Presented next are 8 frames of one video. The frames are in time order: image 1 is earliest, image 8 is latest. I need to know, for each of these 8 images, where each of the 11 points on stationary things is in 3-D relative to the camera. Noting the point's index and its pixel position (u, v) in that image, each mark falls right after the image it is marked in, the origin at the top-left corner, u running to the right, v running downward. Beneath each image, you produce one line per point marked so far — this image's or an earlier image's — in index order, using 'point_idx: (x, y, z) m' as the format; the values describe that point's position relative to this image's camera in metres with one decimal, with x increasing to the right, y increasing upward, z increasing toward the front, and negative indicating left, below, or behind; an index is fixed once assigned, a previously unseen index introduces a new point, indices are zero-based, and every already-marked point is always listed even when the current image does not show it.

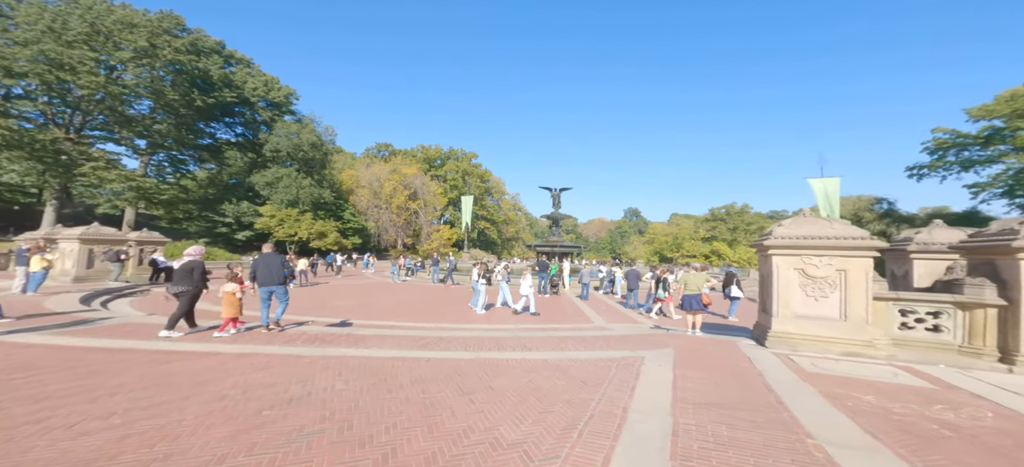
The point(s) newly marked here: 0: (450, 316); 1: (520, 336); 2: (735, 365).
0: (-1.6, -2.5, +10.9) m
1: (+0.3, -1.9, +6.7) m
2: (+2.3, -1.4, +4.1) m
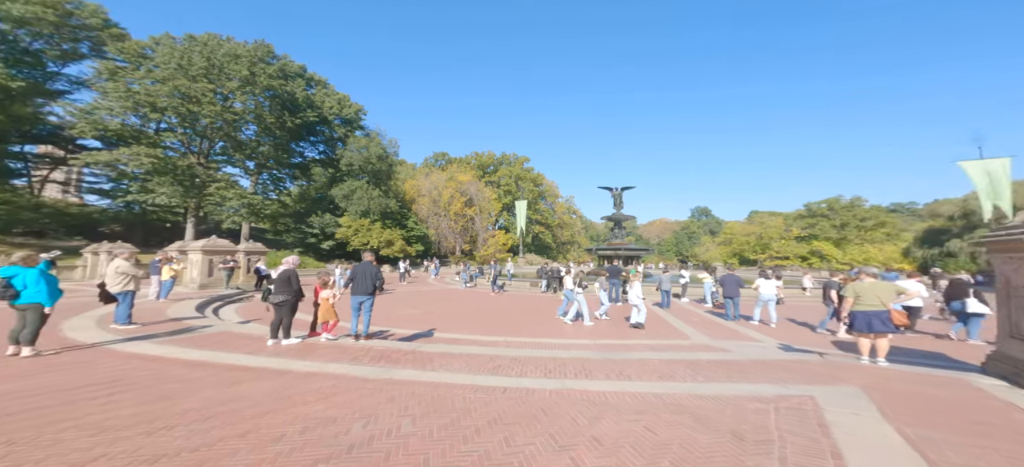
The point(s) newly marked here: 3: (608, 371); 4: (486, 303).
0: (+0.3, -2.6, +10.1) m
1: (+1.5, -1.9, +5.7) m
2: (+3.2, -1.3, +2.8) m
3: (+1.3, -1.9, +5.1) m
4: (-1.2, -2.7, +14.9) m
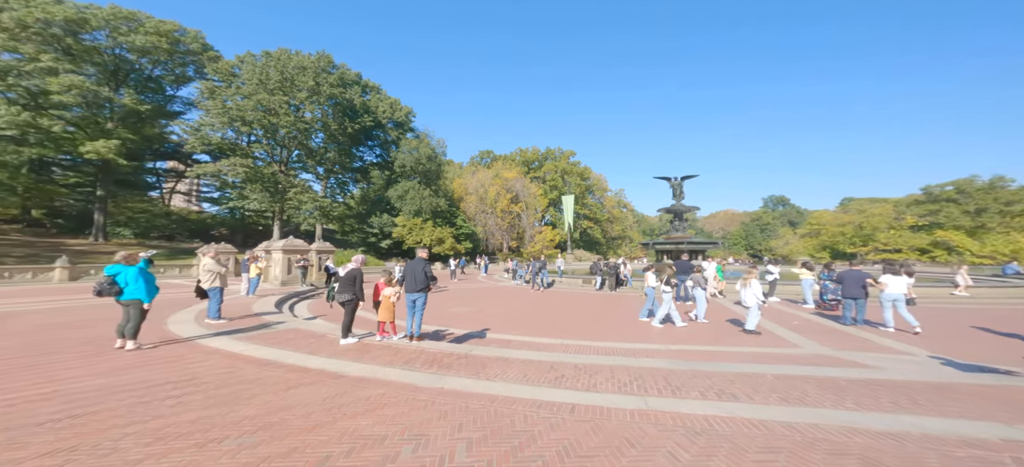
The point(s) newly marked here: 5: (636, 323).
0: (+1.7, -2.4, +9.4) m
1: (+2.4, -1.8, +4.8) m
2: (+3.6, -1.2, +1.7) m
3: (+2.1, -1.7, +4.3) m
4: (+0.8, -2.5, +14.2) m
5: (+3.2, -2.5, +10.8) m
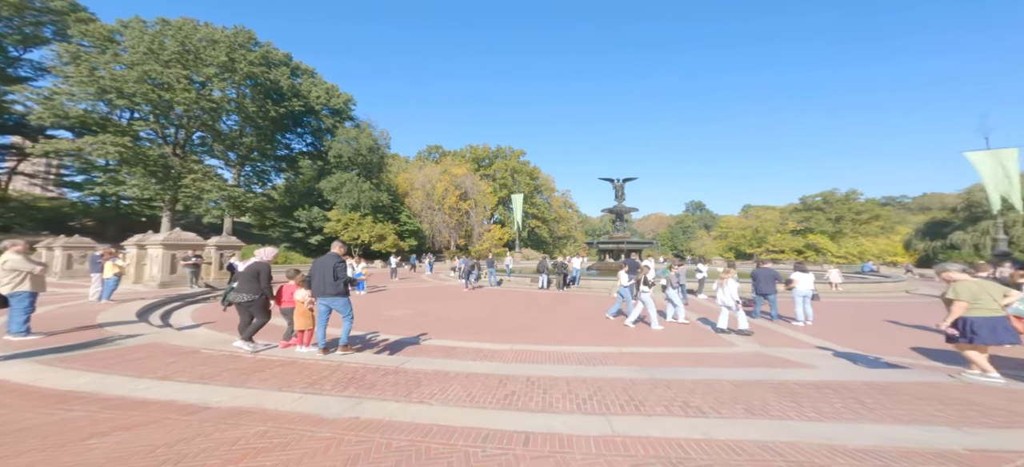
0: (+0.4, -2.3, +8.9) m
1: (+1.7, -1.7, +4.5) m
2: (+3.4, -1.2, +1.5) m
3: (+1.5, -1.7, +3.9) m
4: (-1.1, -2.4, +13.6) m
5: (+1.7, -2.4, +10.5) m
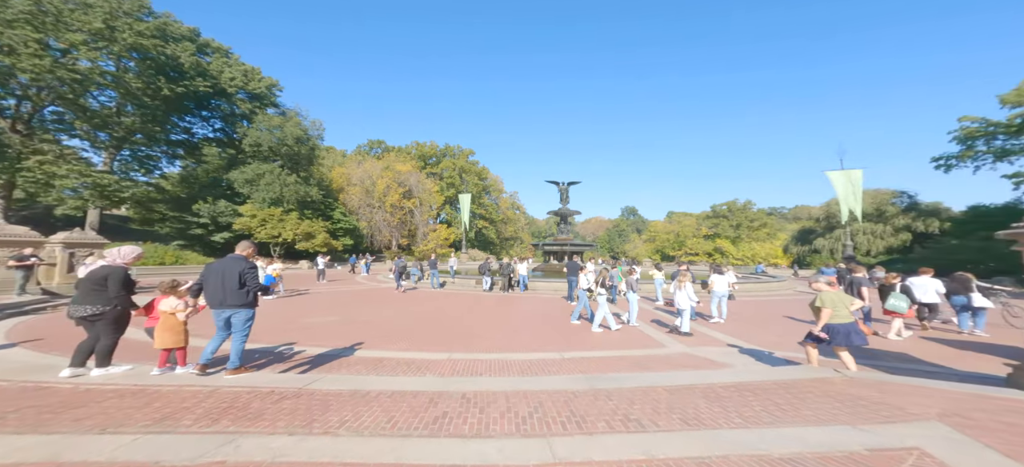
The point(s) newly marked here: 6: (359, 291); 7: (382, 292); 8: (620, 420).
0: (-0.9, -2.4, +8.5) m
1: (+1.0, -1.8, +4.3) m
2: (+3.1, -1.2, +1.7) m
3: (+0.9, -1.7, +3.7) m
4: (-3.1, -2.4, +12.9) m
5: (+0.1, -2.5, +10.3) m
6: (-6.7, -2.6, +17.1) m
7: (-5.6, -2.6, +16.7) m
8: (+1.0, -1.7, +3.5) m
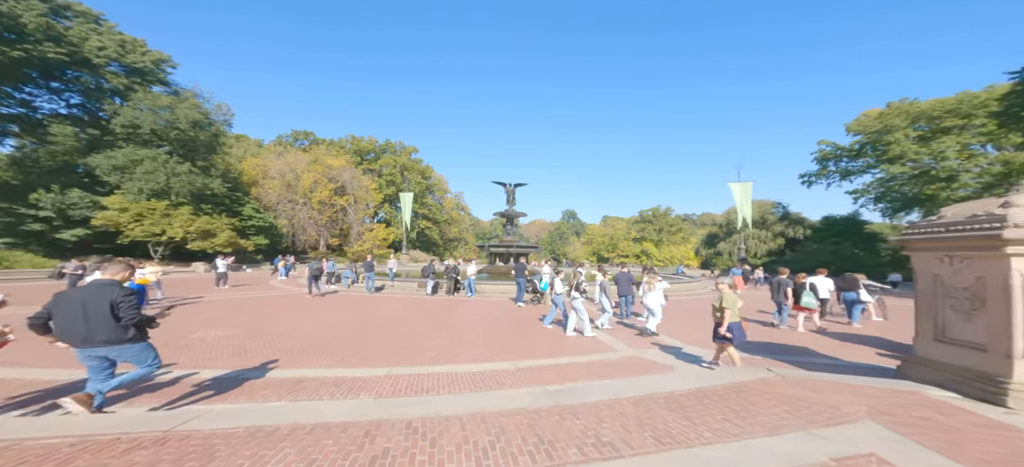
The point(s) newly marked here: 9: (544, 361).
0: (-2.0, -2.4, +7.7) m
1: (+0.5, -1.8, +3.9) m
2: (+3.0, -1.3, +1.6) m
3: (+0.5, -1.7, +3.3) m
4: (-4.8, -2.4, +11.8) m
5: (-1.2, -2.5, +9.7) m
6: (-9.0, -2.5, +15.4) m
7: (-7.8, -2.5, +15.2) m
8: (+0.6, -1.7, +3.2) m
9: (+0.6, -2.3, +6.9) m
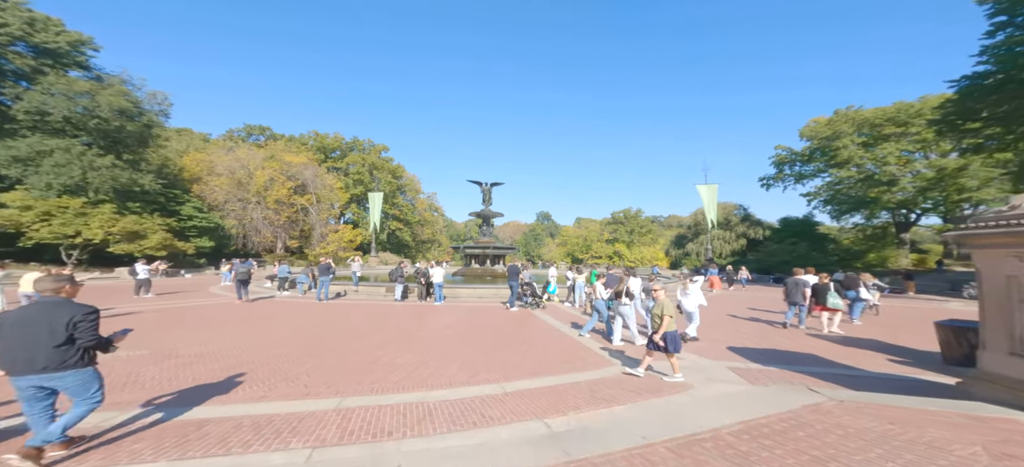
0: (-2.3, -2.3, +6.4) m
1: (+0.5, -1.7, +2.8) m
2: (+3.1, -1.2, +0.6) m
3: (+0.5, -1.6, +2.1) m
4: (-5.4, -2.4, +10.3) m
5: (-1.7, -2.4, +8.4) m
6: (-9.8, -2.5, +13.5) m
7: (-8.6, -2.5, +13.4) m
8: (+0.7, -1.6, +2.0) m
9: (+0.4, -2.2, +5.7) m
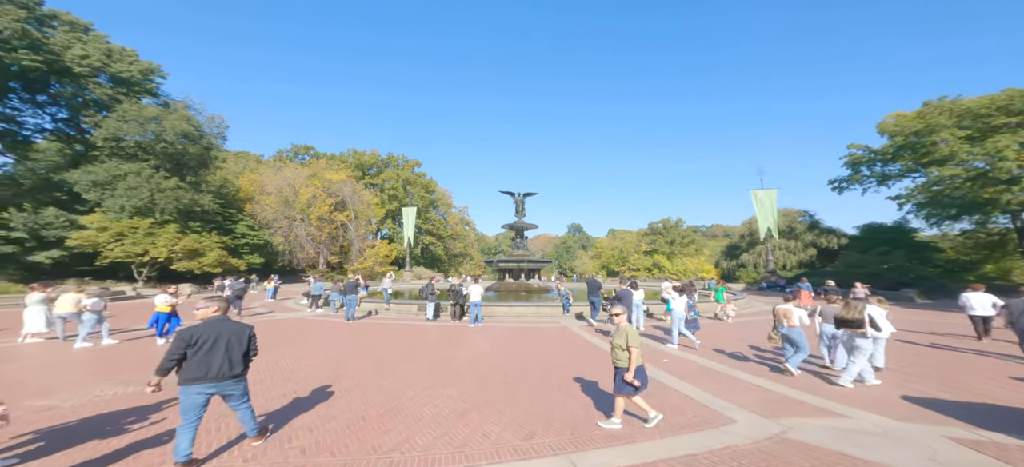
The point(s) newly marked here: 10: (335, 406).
0: (-1.4, -2.4, +4.8) m
1: (+1.0, -1.6, +0.9) m
2: (+3.5, -1.0, -1.4) m
3: (+1.0, -1.5, +0.3) m
4: (-4.2, -2.7, +8.9) m
5: (-0.6, -2.6, +6.7) m
6: (-8.3, -3.0, +12.5) m
7: (-7.1, -3.0, +12.3) m
8: (+1.1, -1.5, +0.2) m
9: (+1.2, -2.3, +3.9) m
10: (-2.4, -2.4, +5.5) m
